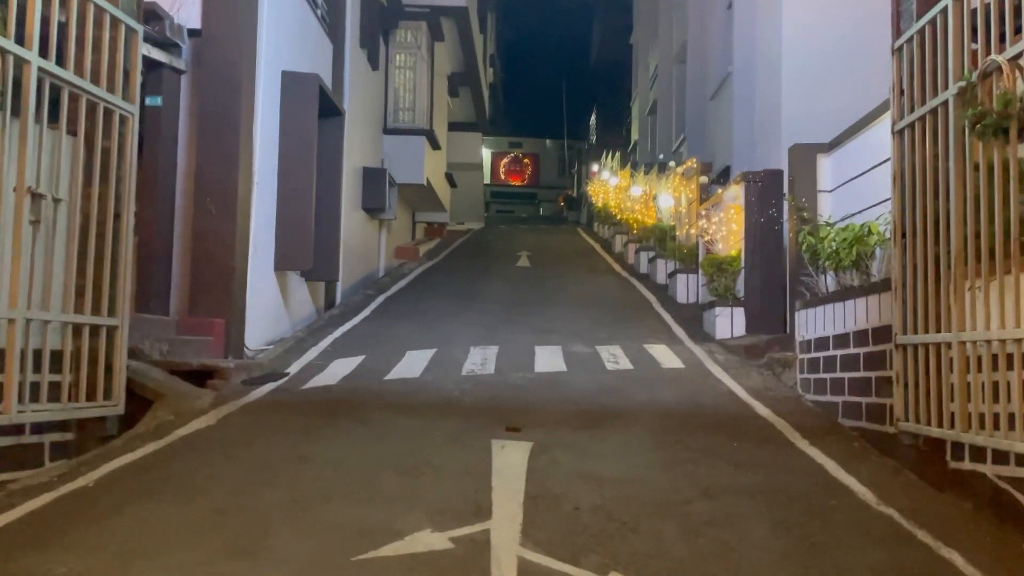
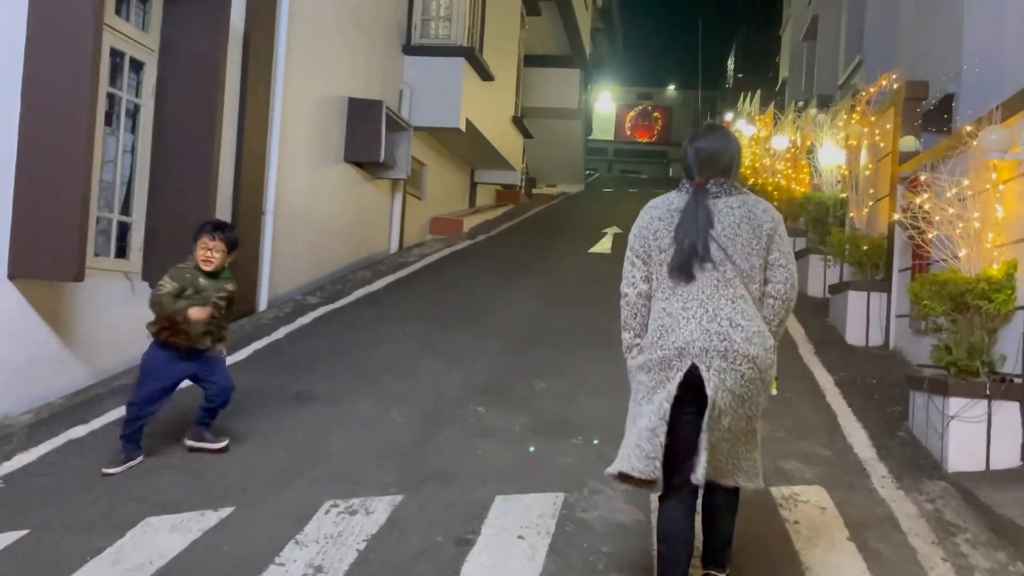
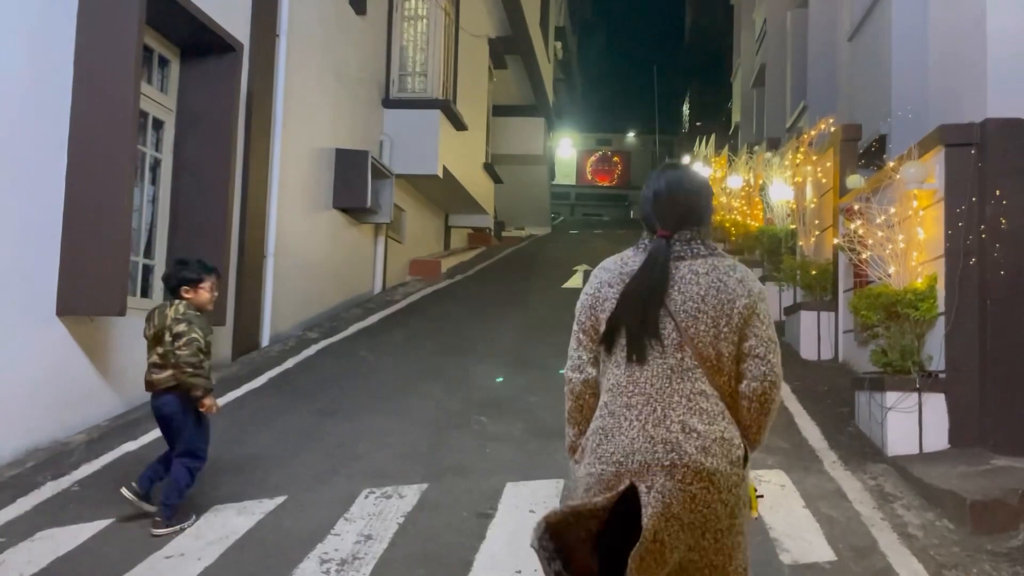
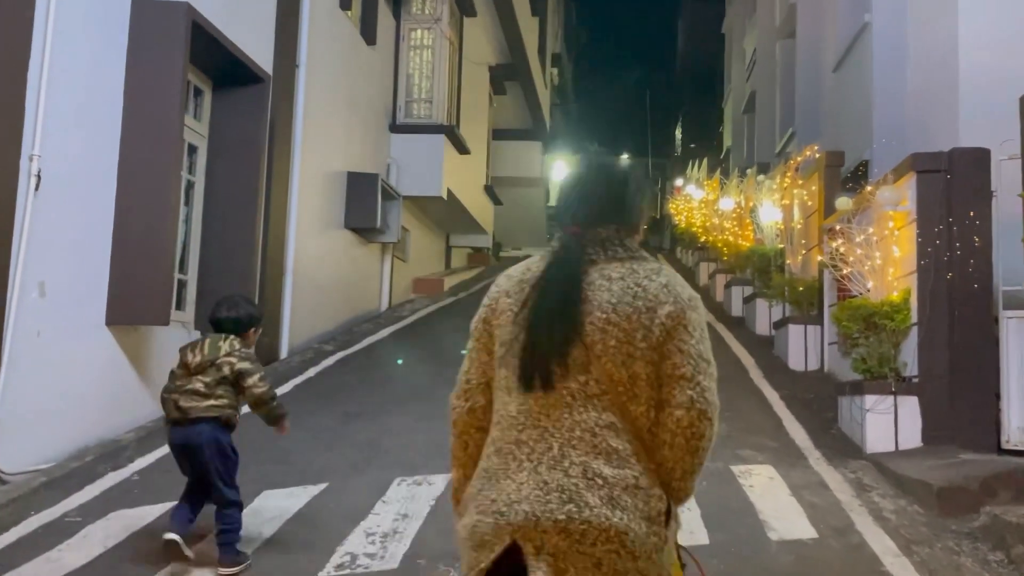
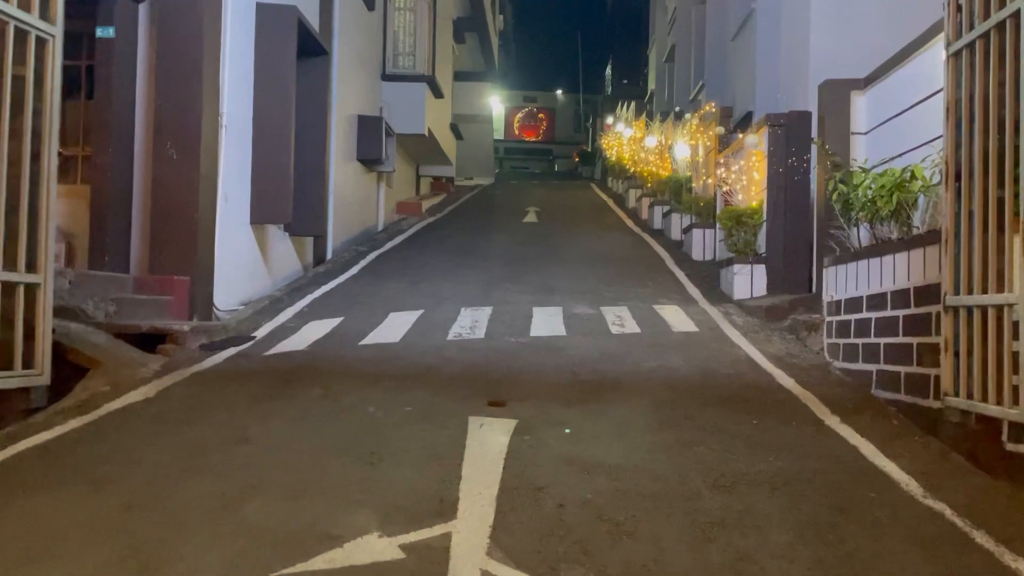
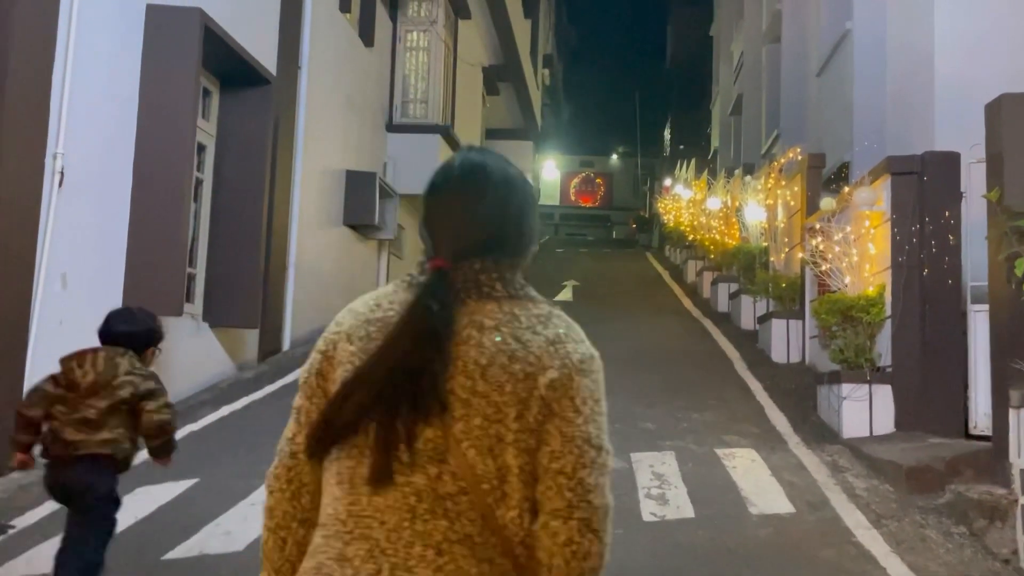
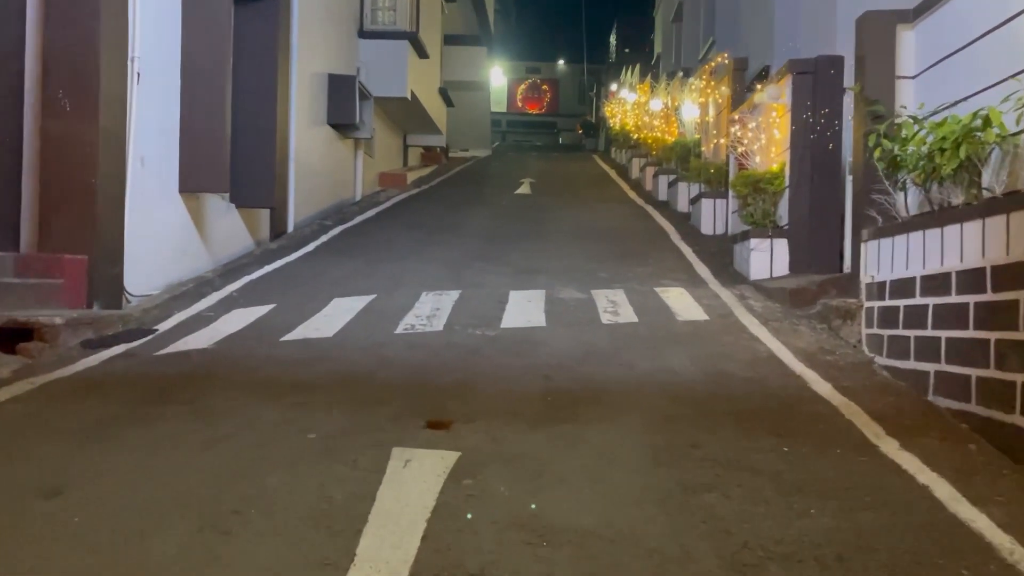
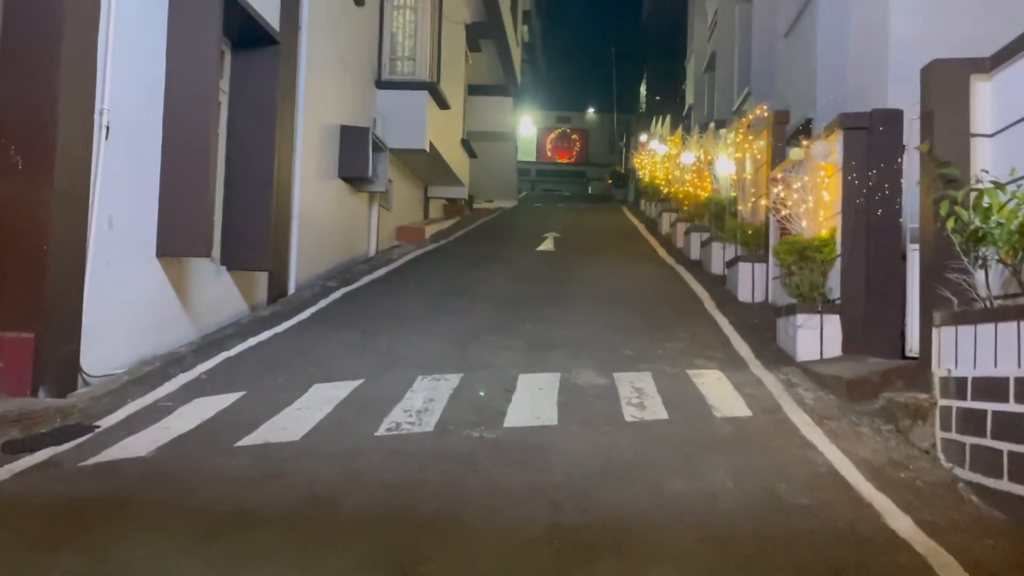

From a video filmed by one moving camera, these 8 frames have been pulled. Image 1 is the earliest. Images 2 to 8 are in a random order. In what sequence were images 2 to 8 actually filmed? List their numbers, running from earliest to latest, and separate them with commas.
5, 7, 8, 6, 4, 3, 2
